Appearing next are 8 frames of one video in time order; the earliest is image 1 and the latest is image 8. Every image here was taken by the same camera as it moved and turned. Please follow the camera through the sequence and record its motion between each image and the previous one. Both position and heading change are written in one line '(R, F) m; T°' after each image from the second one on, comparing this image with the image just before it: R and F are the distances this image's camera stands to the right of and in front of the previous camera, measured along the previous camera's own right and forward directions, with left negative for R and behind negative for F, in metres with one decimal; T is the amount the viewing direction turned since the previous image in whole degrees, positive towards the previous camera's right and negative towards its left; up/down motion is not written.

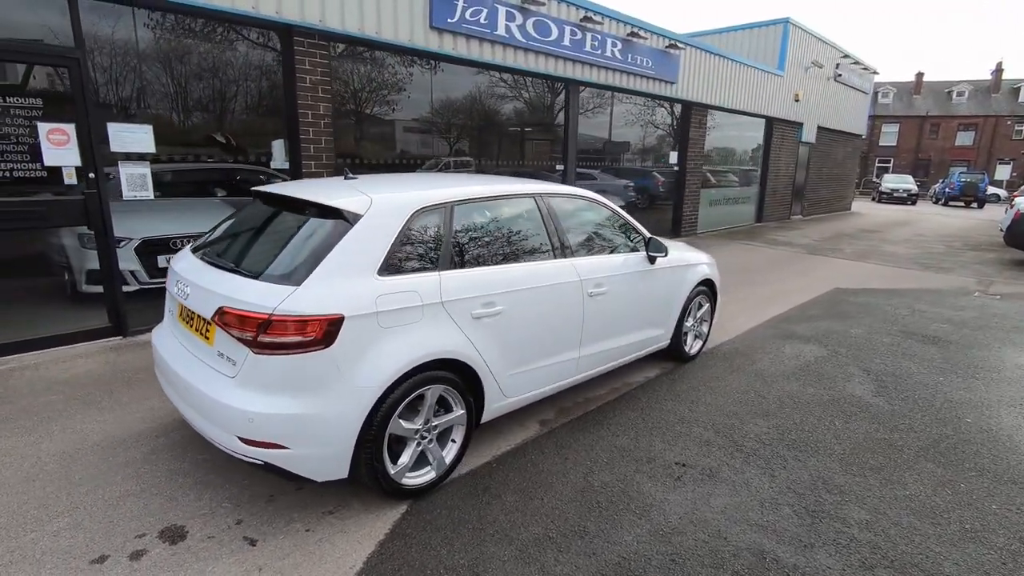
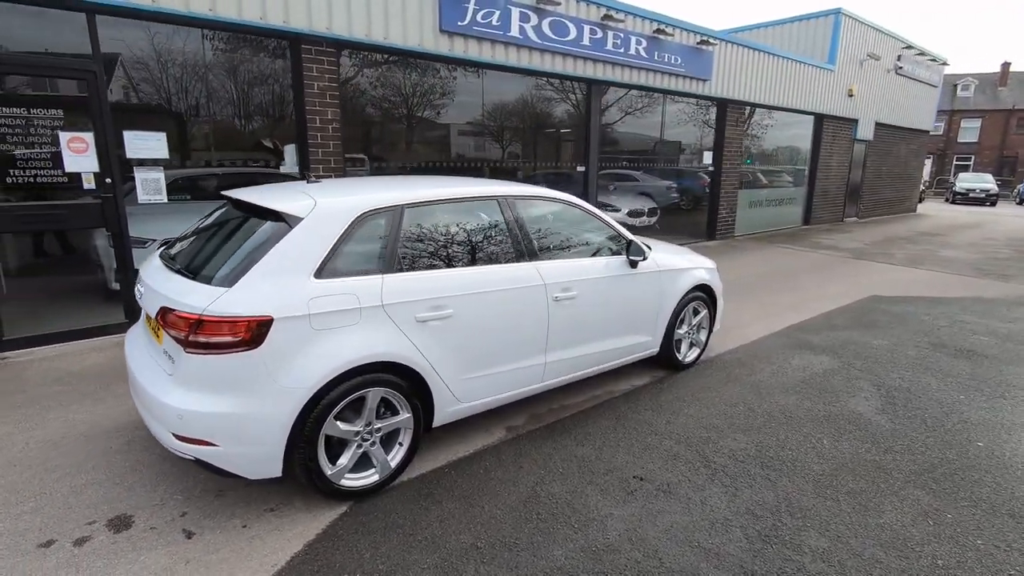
(+0.6, +0.1) m; -6°
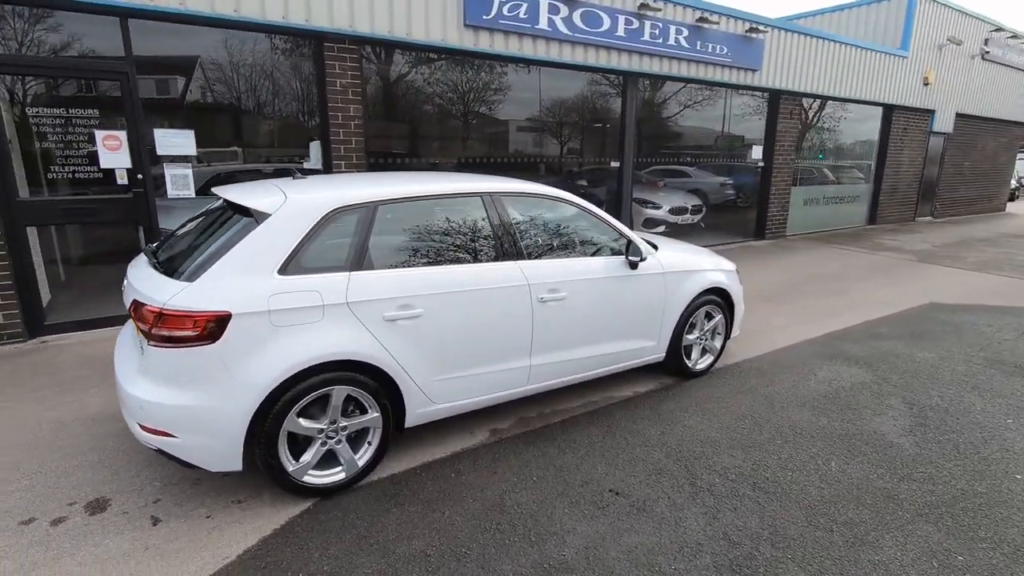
(+0.5, +0.1) m; -6°
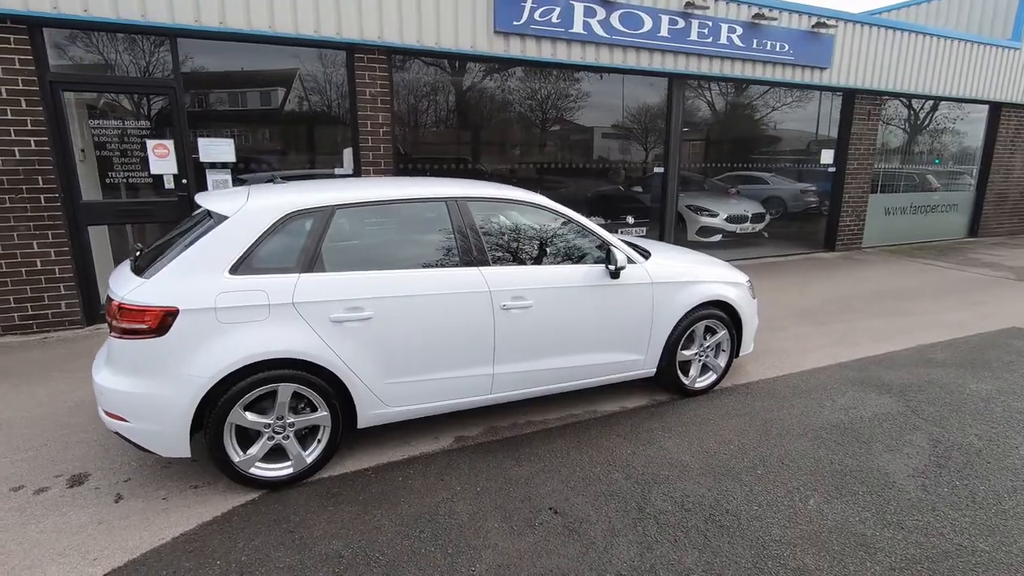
(+0.7, +0.1) m; -9°
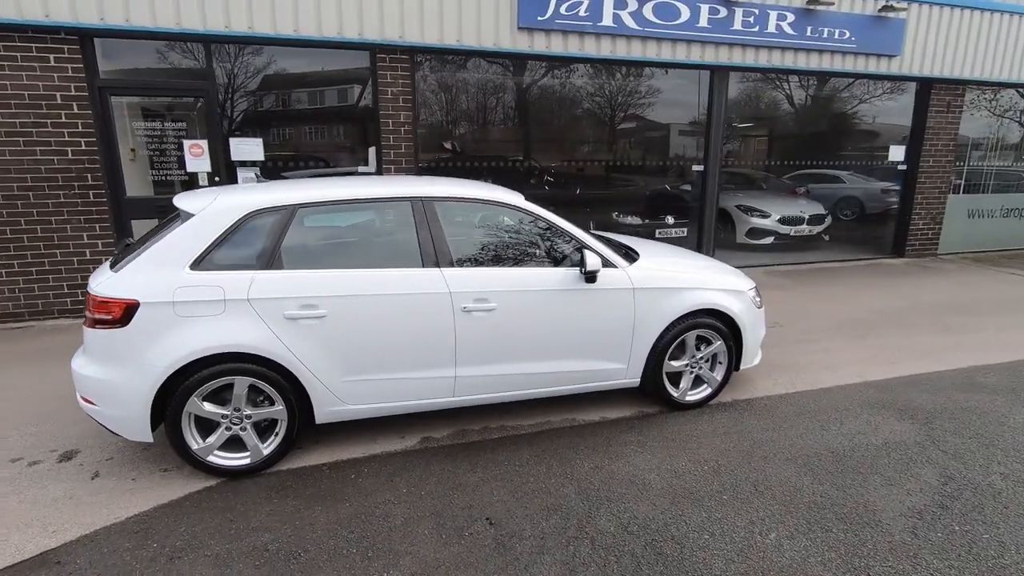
(+0.7, +0.1) m; -7°
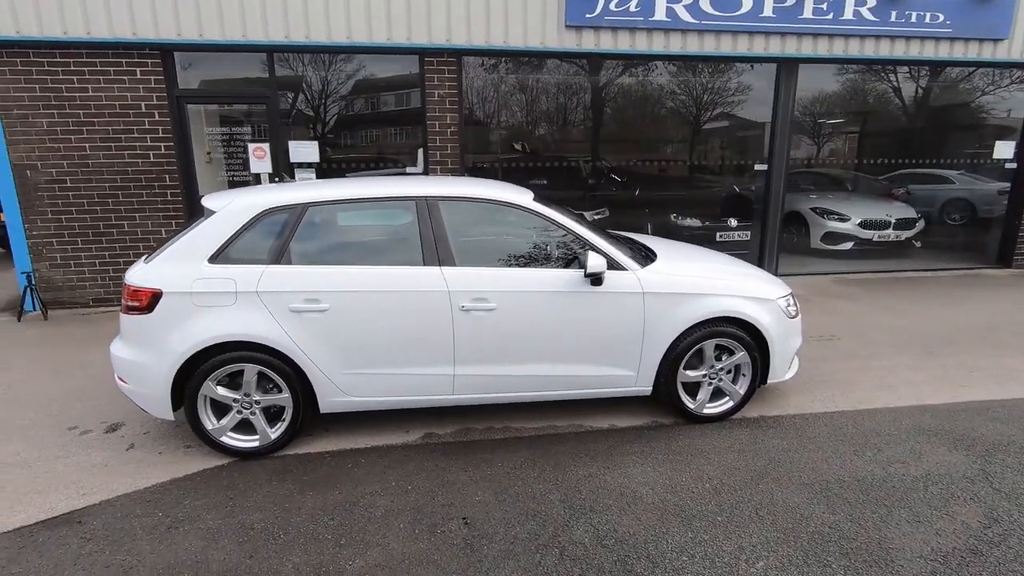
(+0.5, +0.1) m; -8°
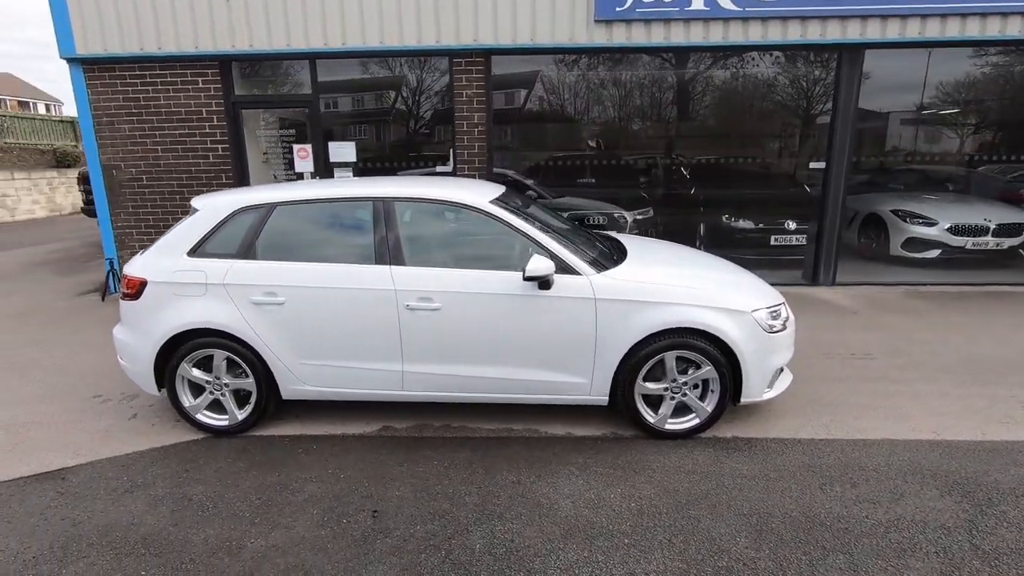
(+0.9, +0.1) m; -10°
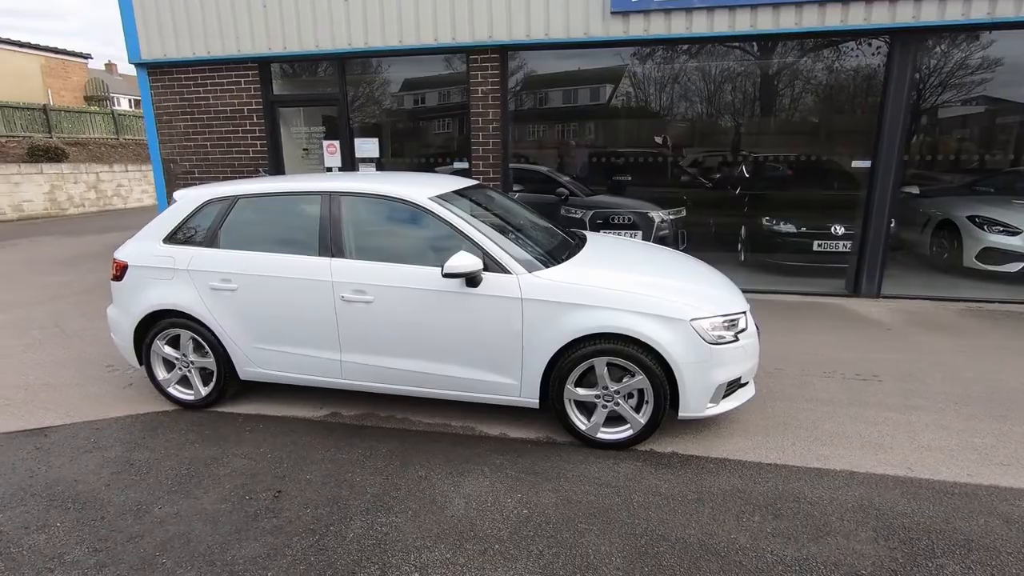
(+1.0, +0.1) m; -9°
